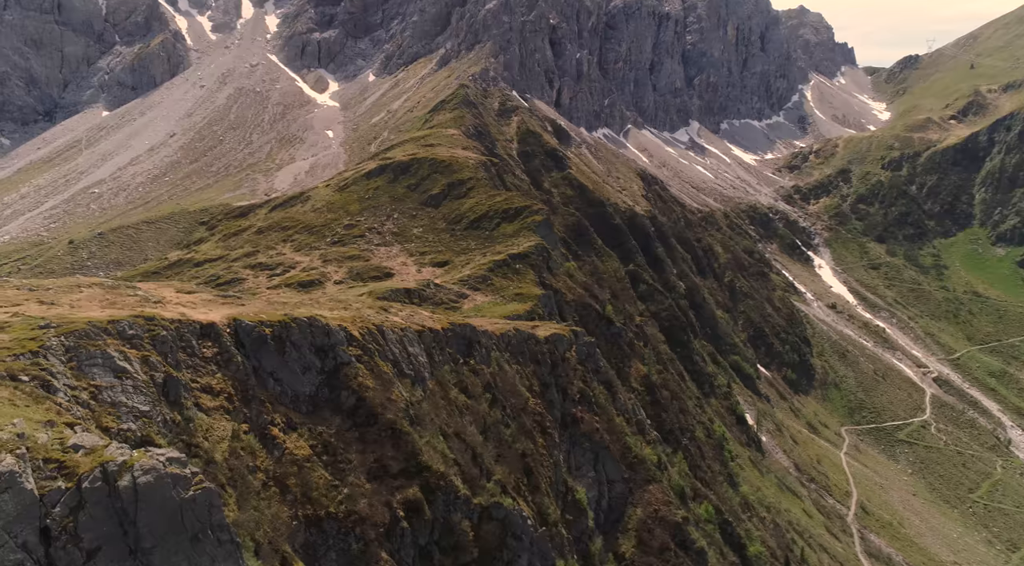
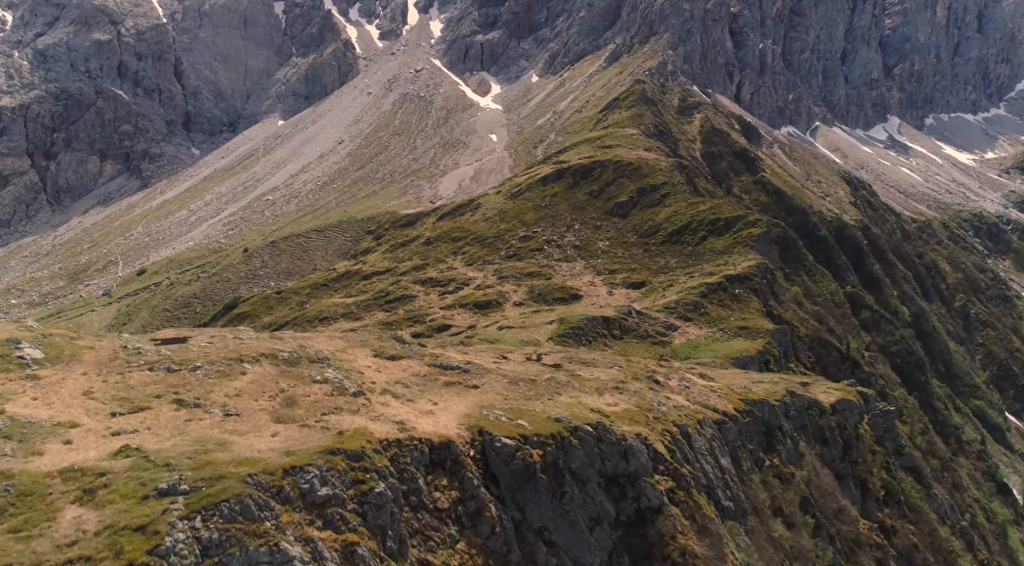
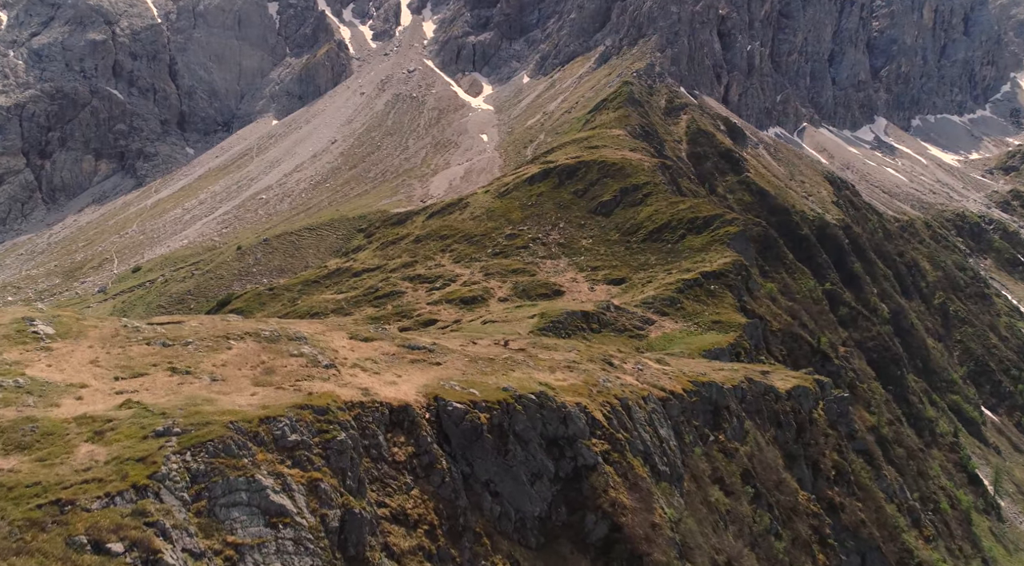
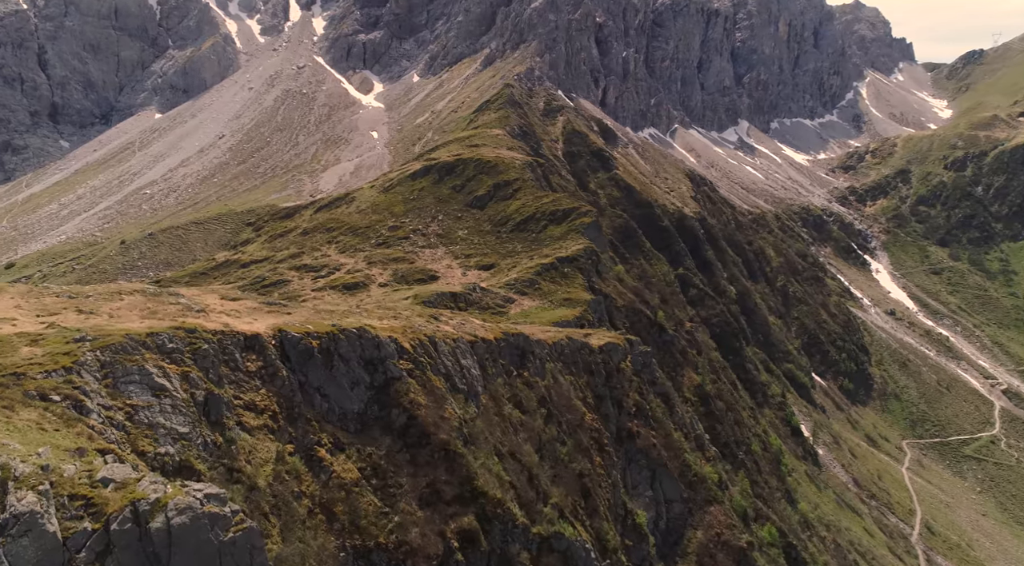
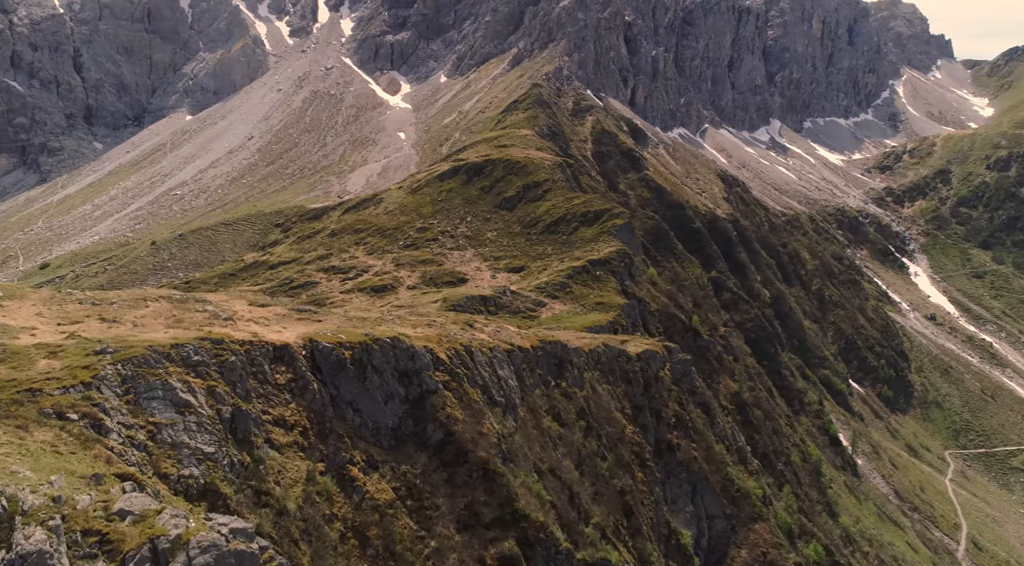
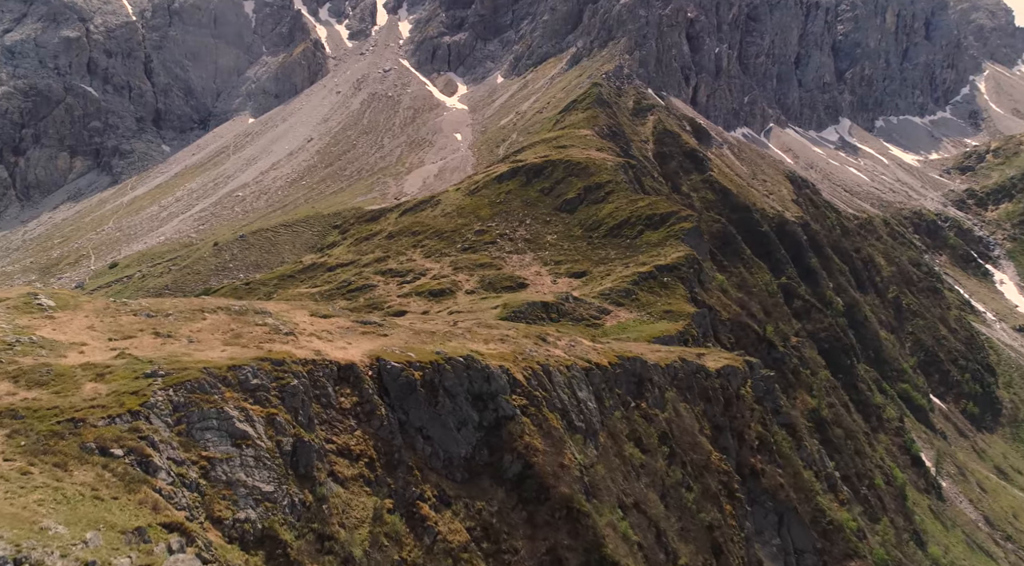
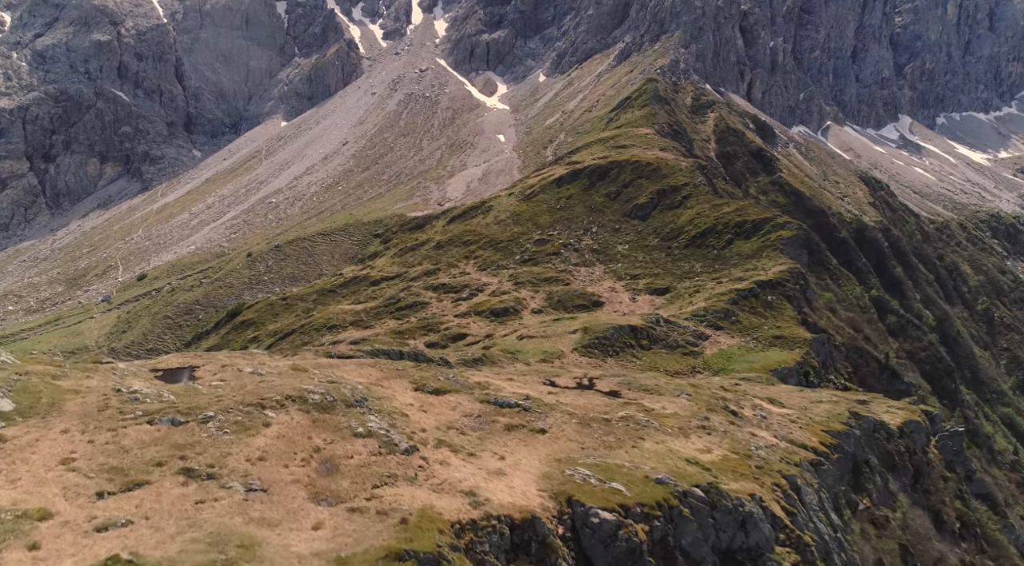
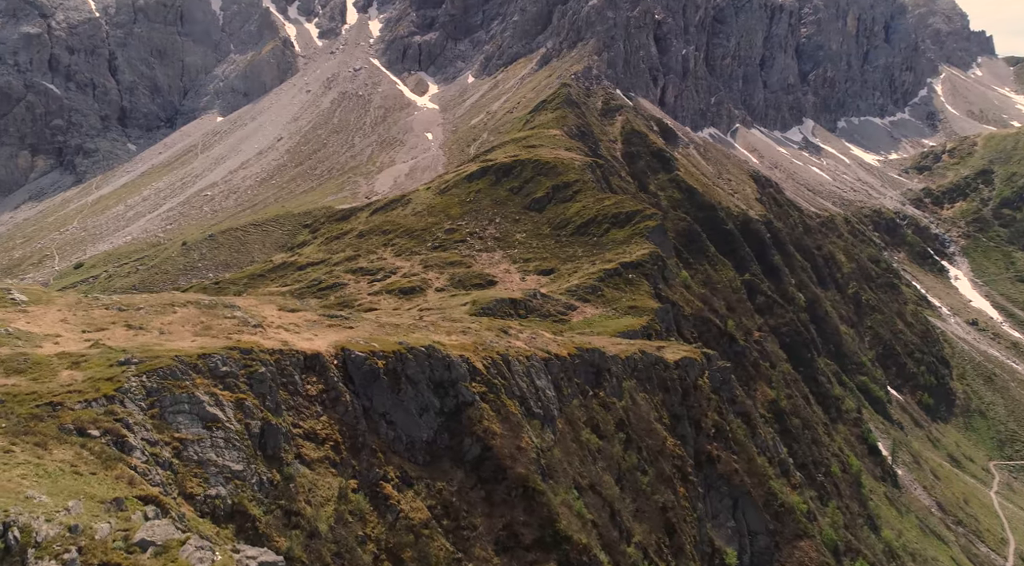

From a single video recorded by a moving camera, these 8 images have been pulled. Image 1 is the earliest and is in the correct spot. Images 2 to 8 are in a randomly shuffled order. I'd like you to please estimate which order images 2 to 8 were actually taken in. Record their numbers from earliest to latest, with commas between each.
4, 5, 8, 6, 3, 2, 7
